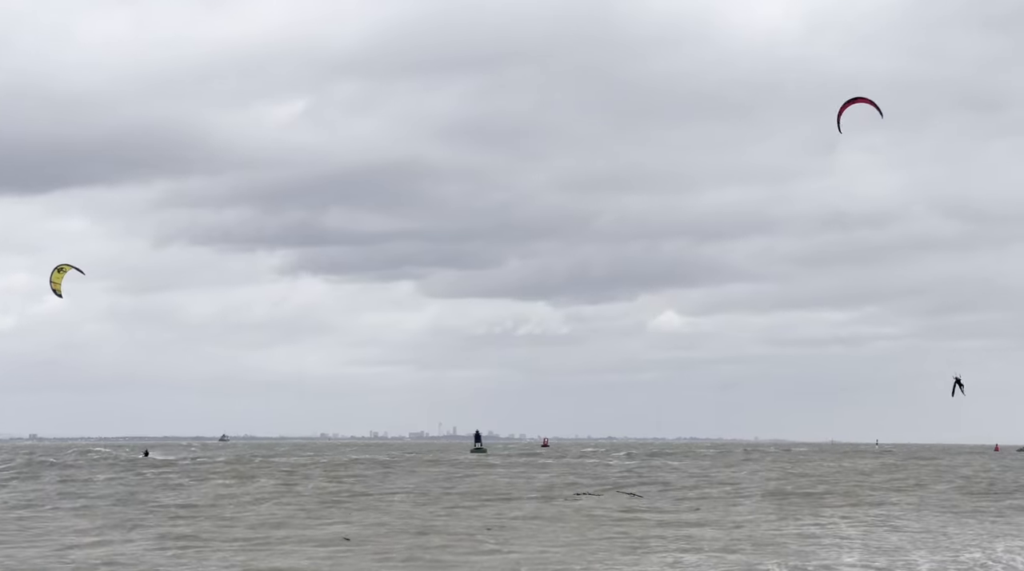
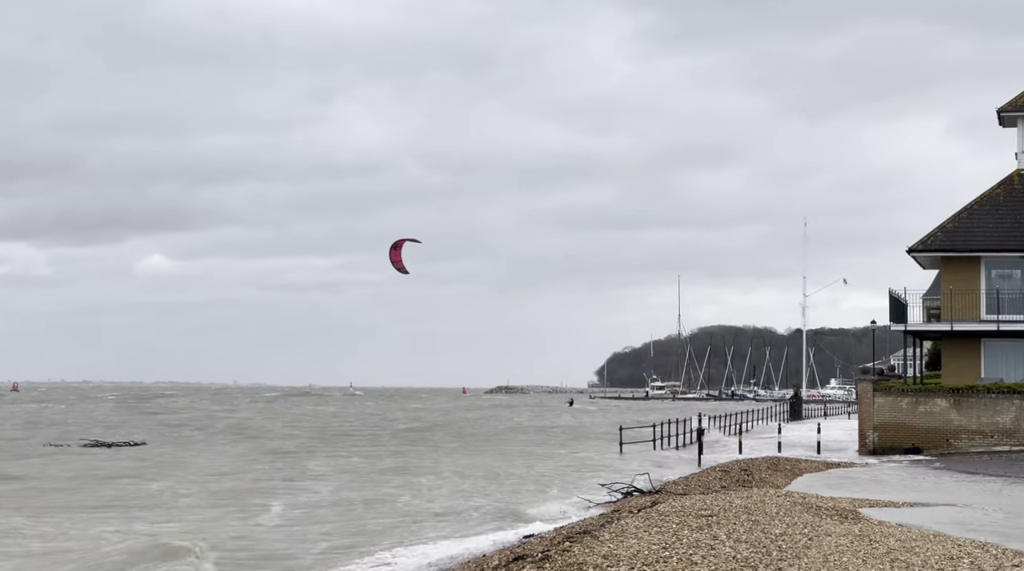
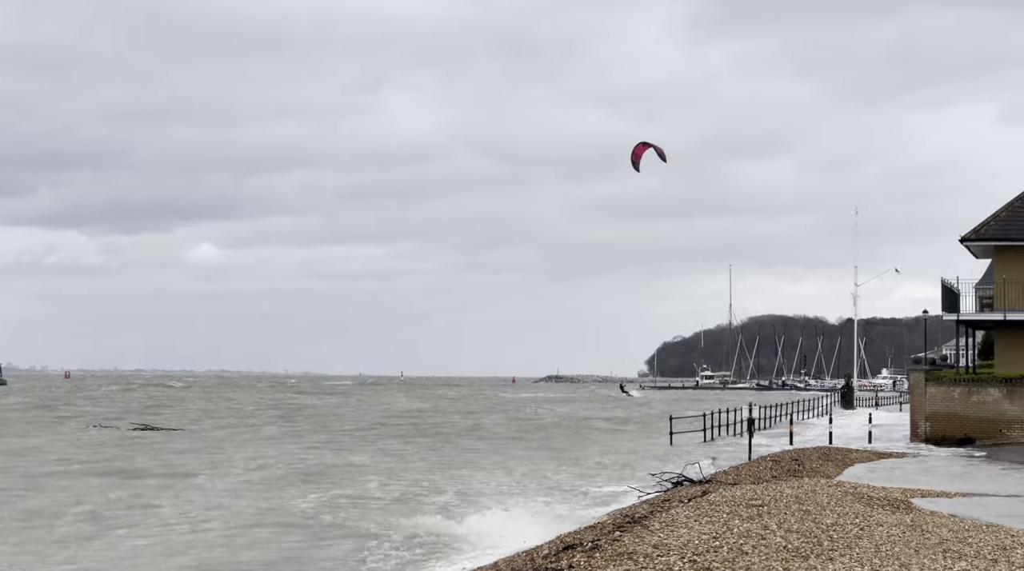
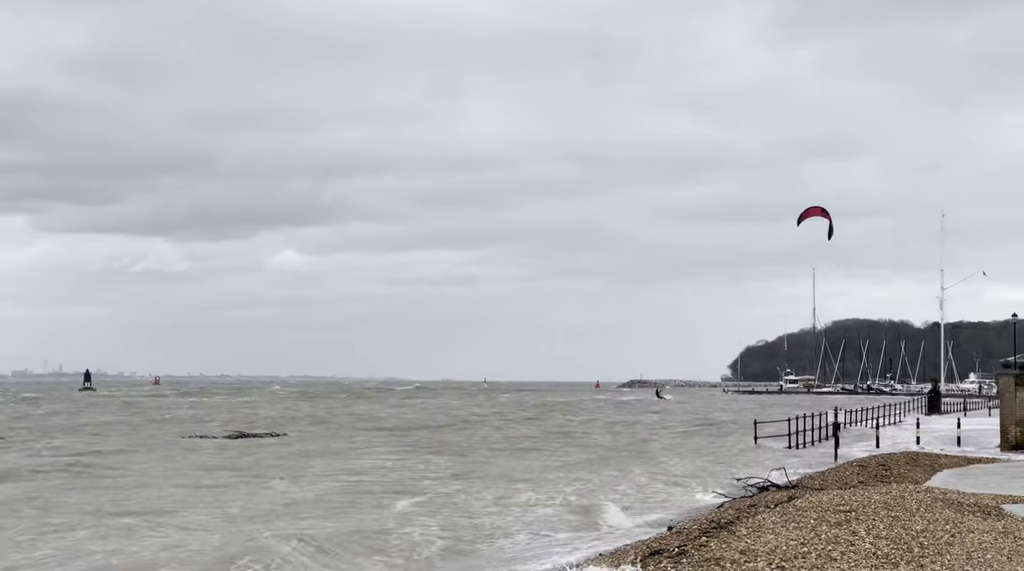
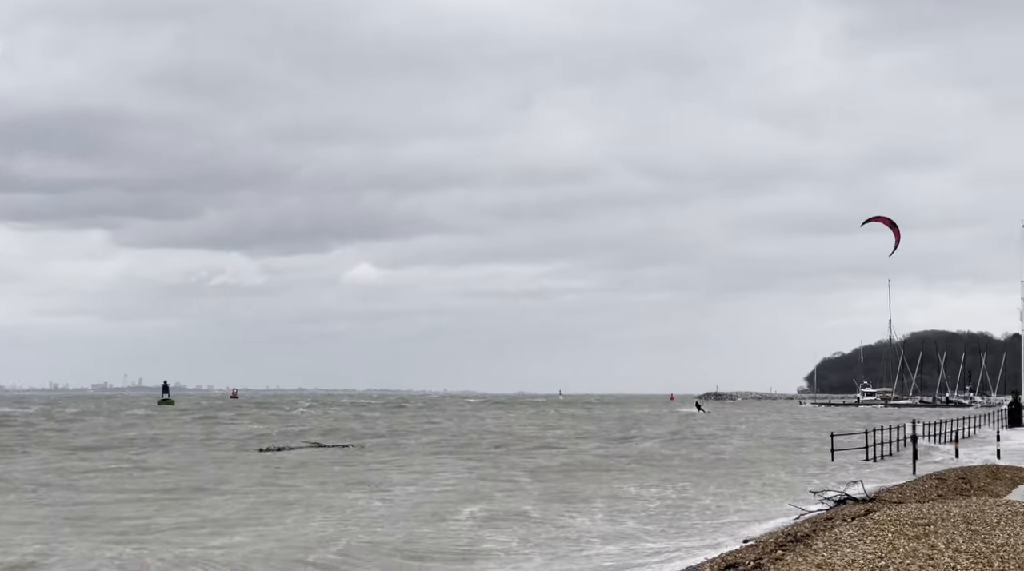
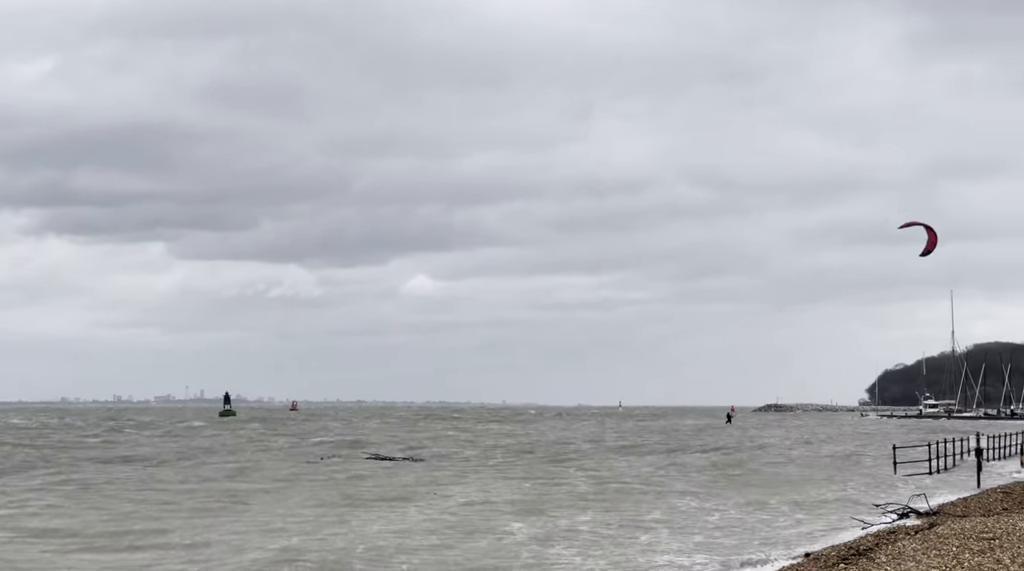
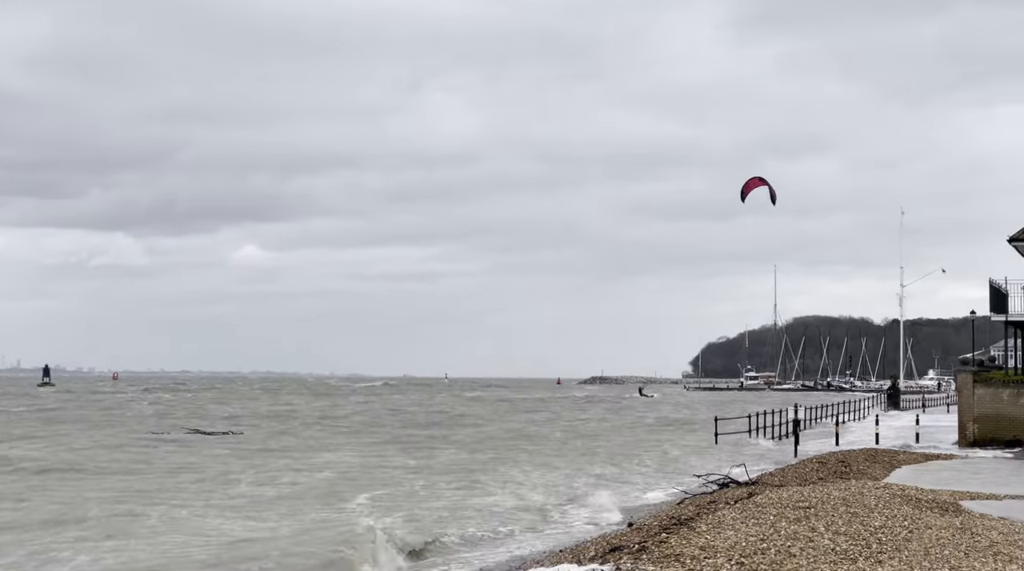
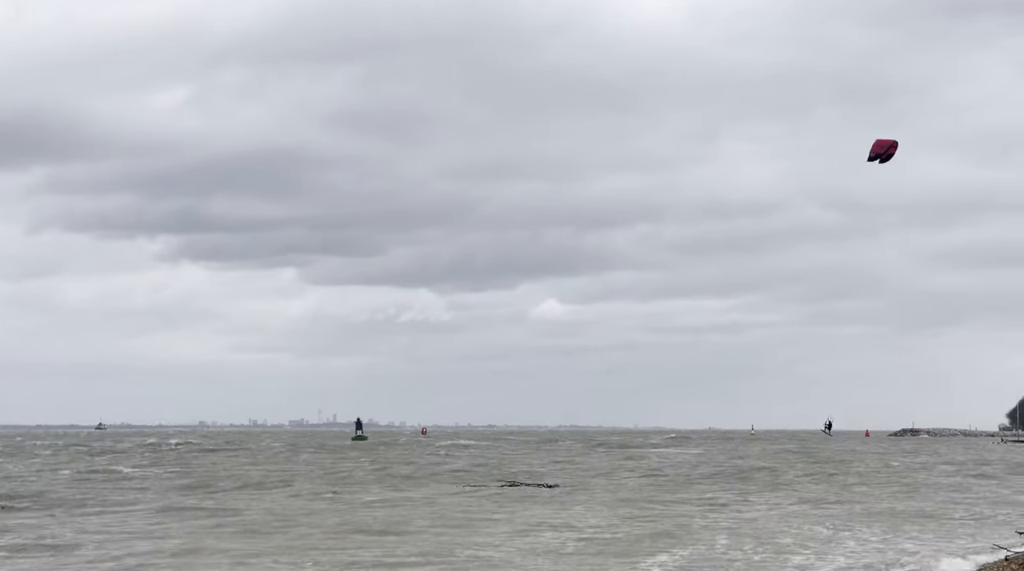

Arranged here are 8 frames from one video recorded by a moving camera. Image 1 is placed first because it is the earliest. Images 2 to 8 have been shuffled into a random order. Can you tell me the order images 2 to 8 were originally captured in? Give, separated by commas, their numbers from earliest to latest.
8, 6, 5, 4, 7, 3, 2
